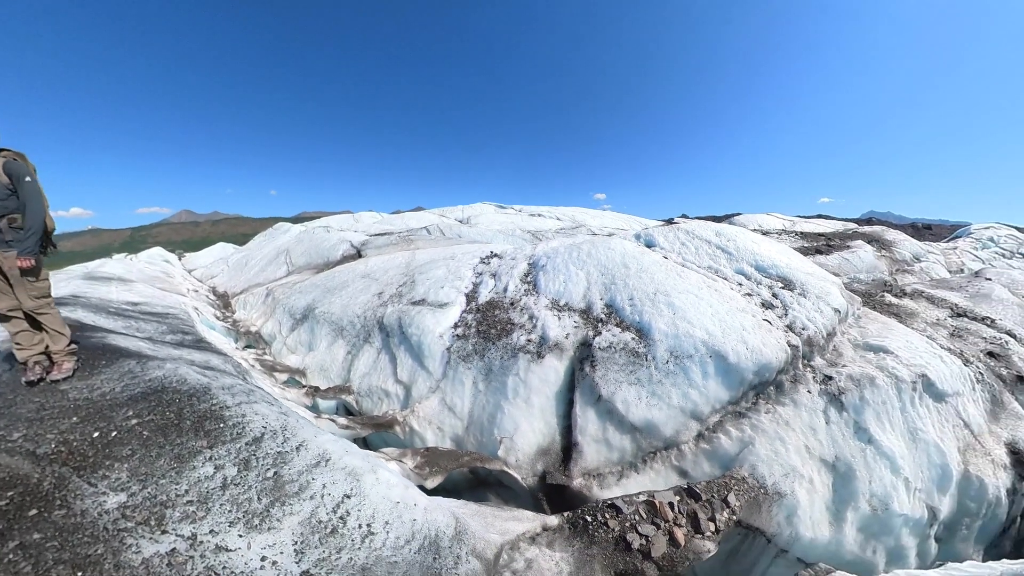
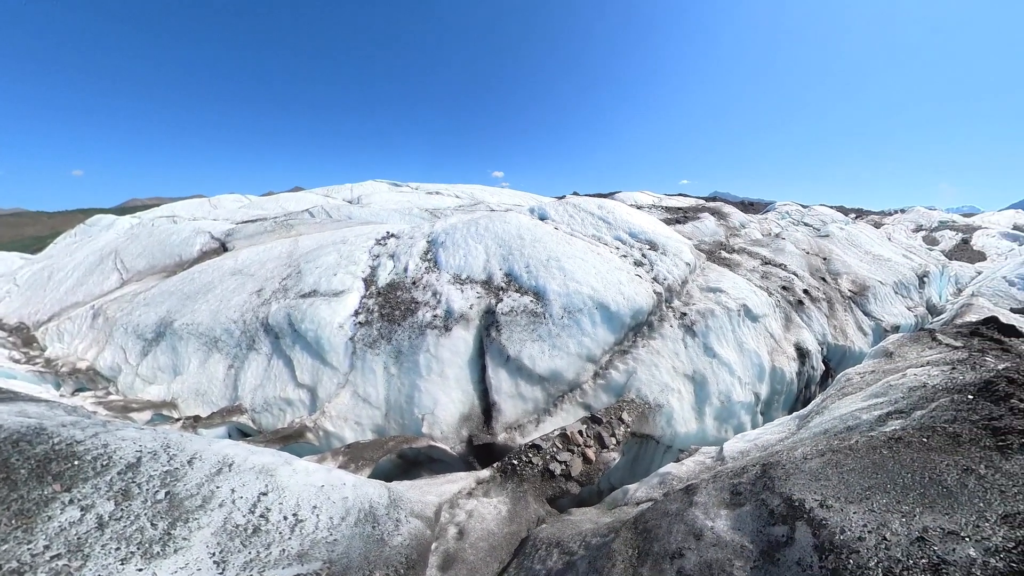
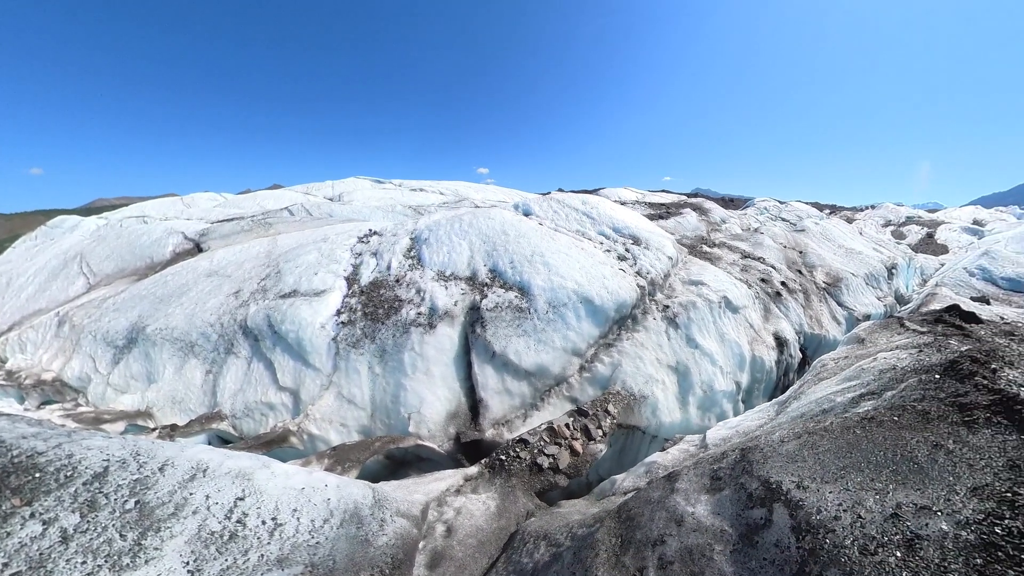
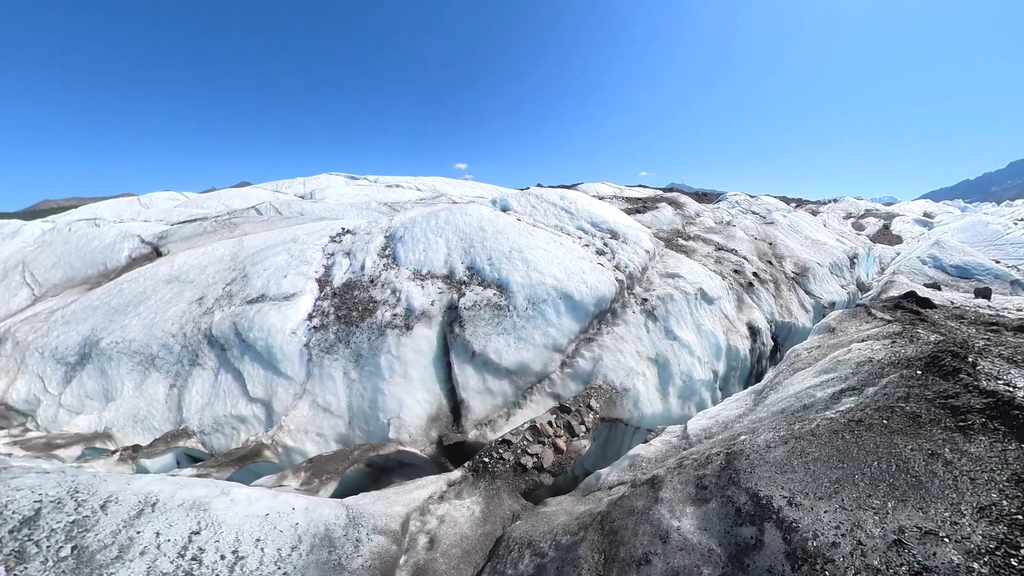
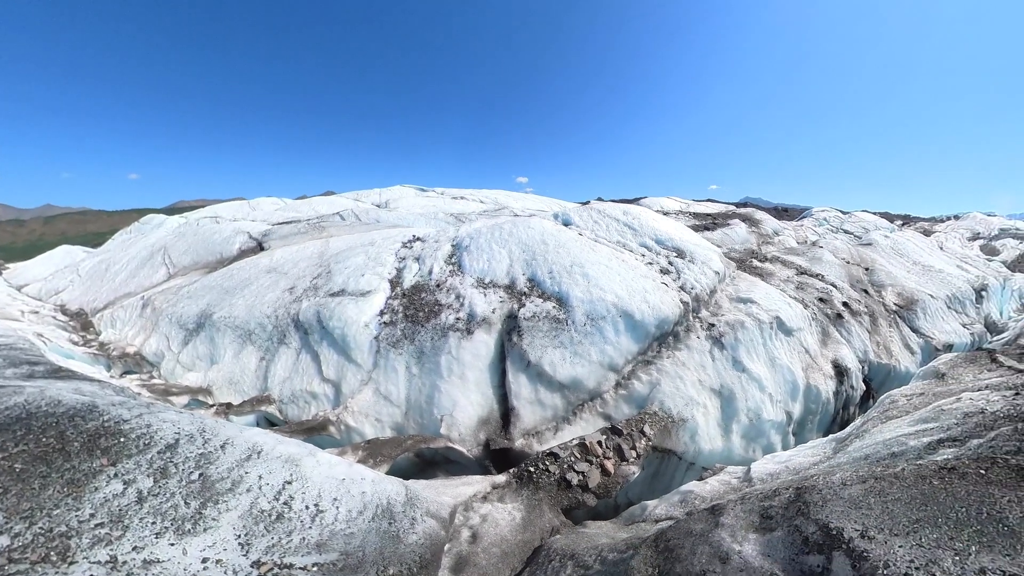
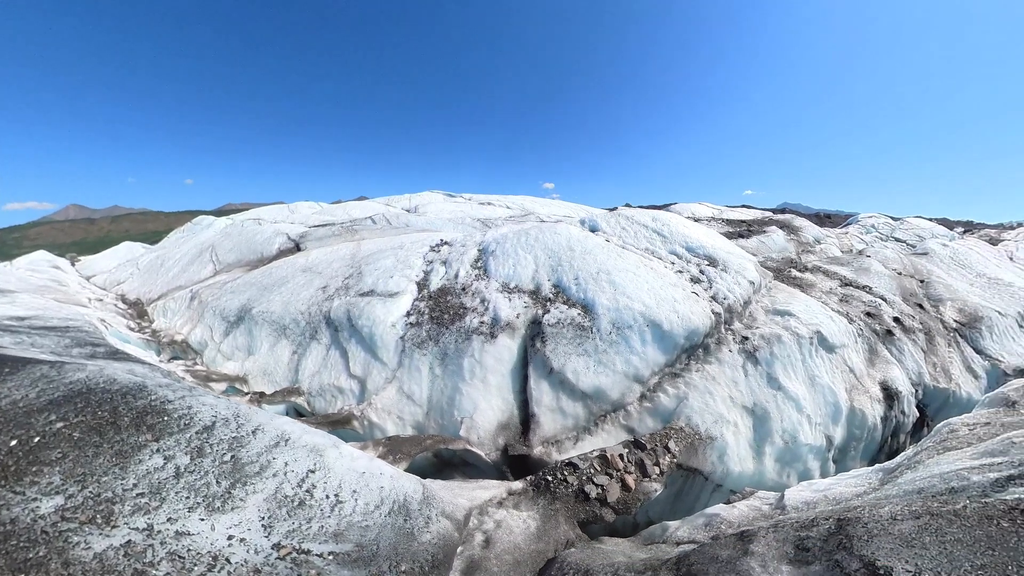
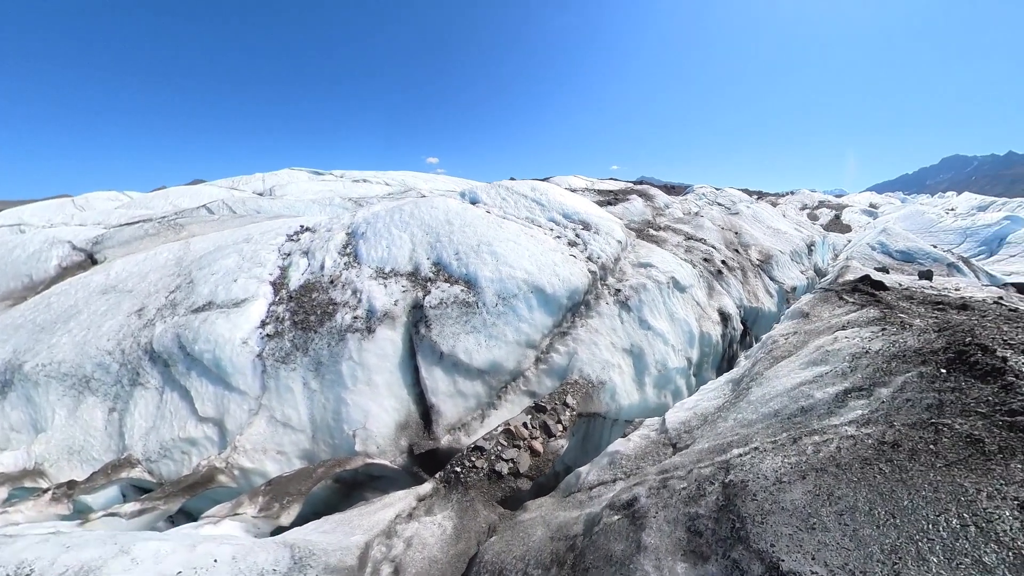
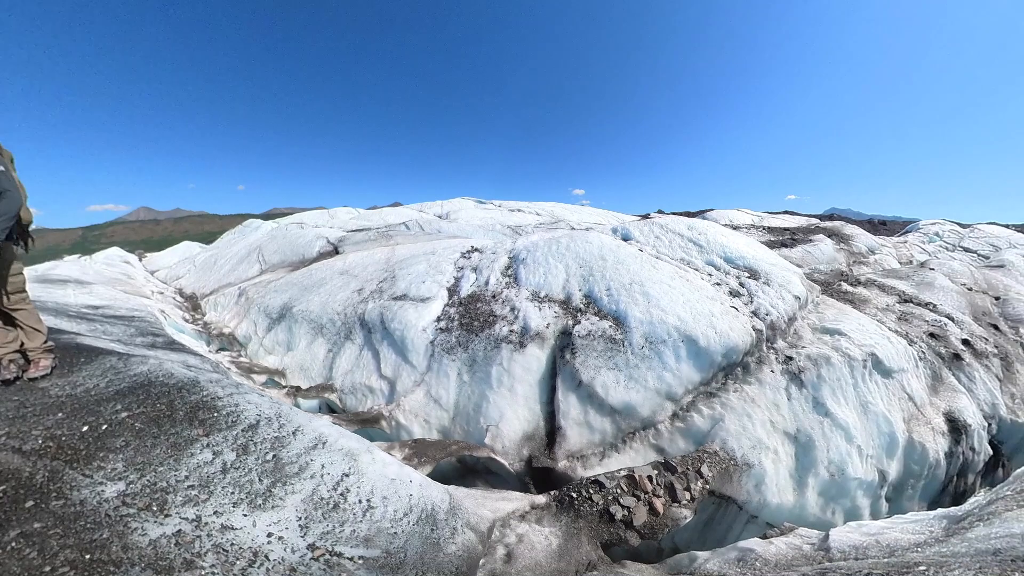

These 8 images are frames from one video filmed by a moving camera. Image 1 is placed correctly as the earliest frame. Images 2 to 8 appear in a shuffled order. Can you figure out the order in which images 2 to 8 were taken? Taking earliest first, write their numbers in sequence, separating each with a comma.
8, 6, 5, 2, 3, 4, 7
